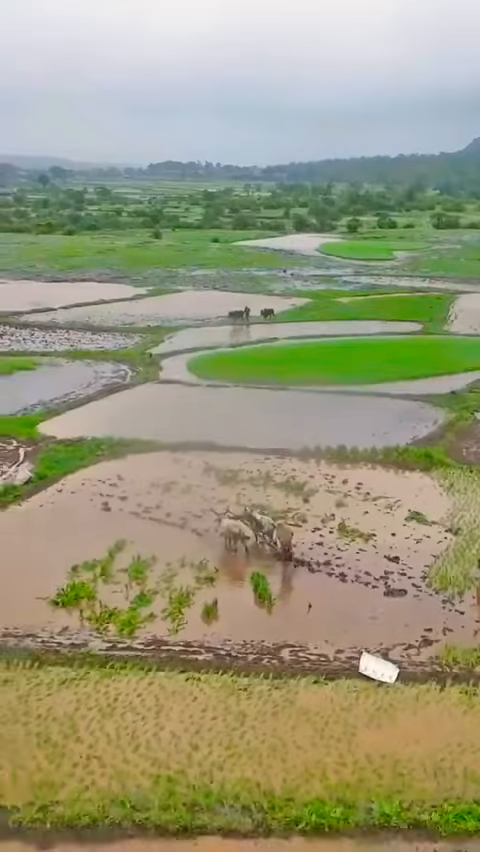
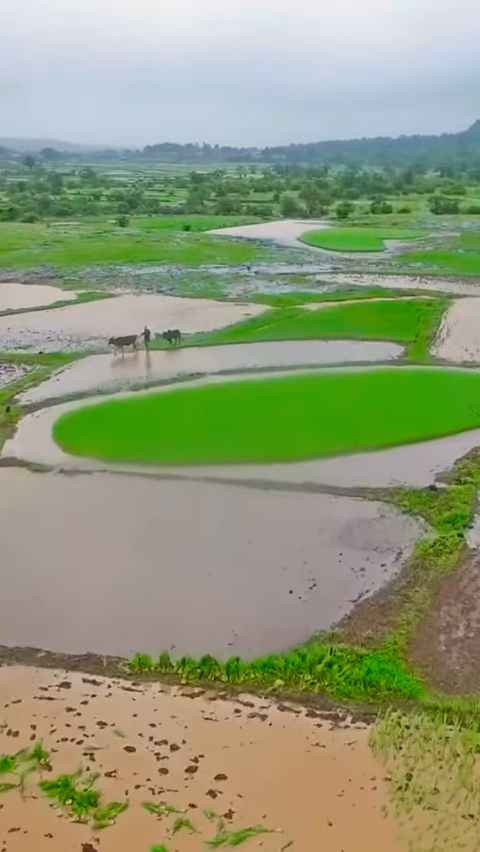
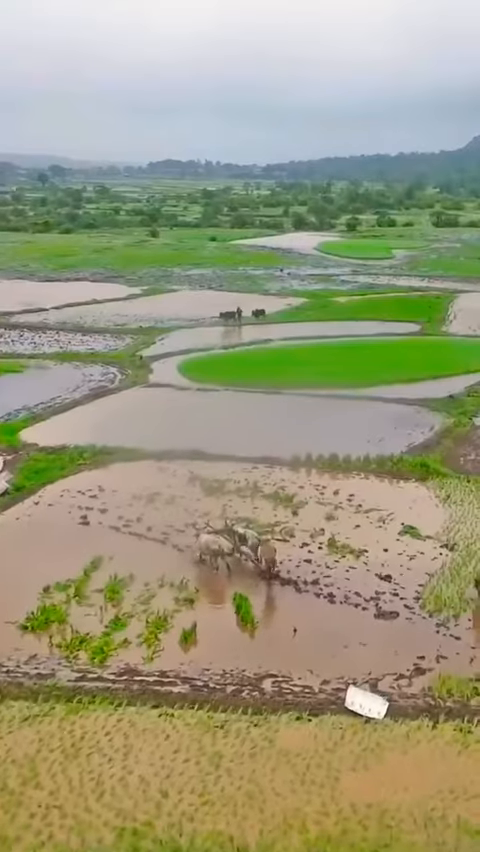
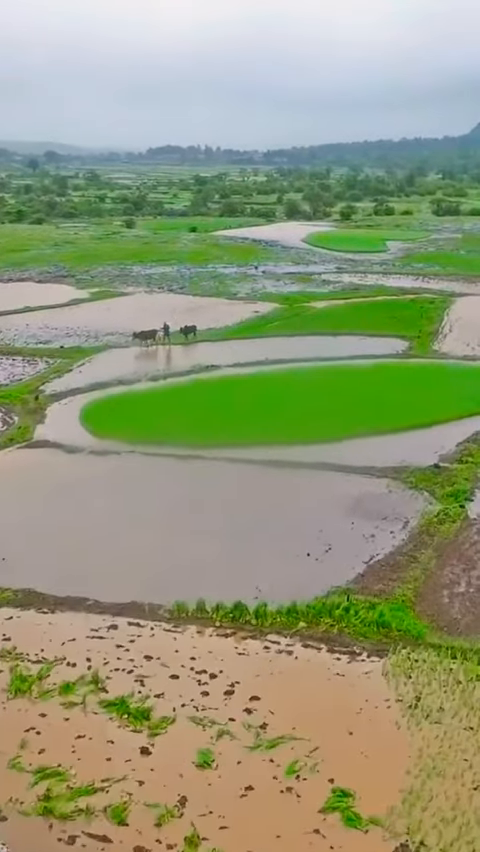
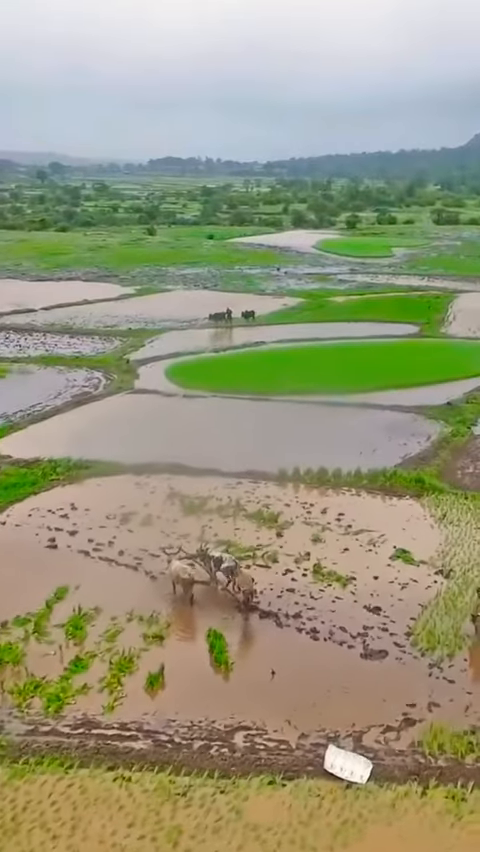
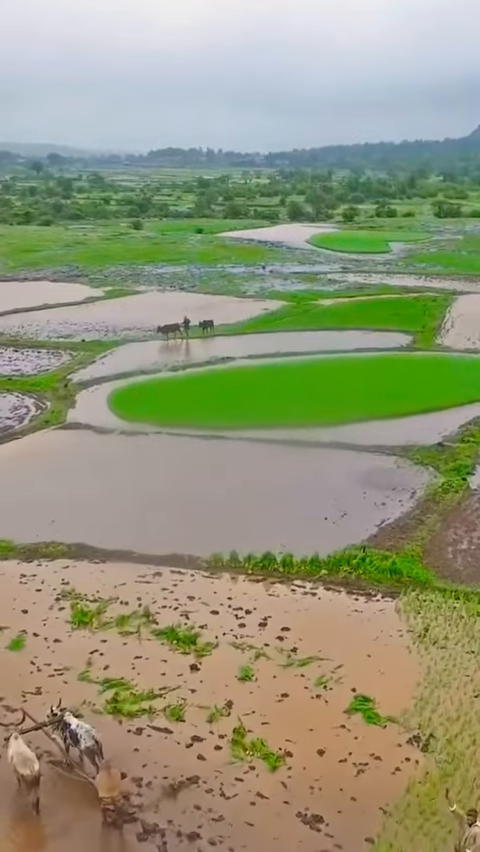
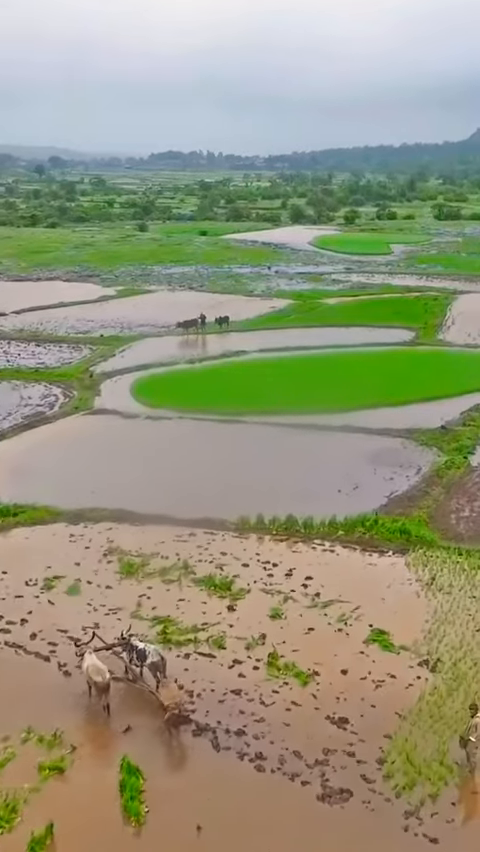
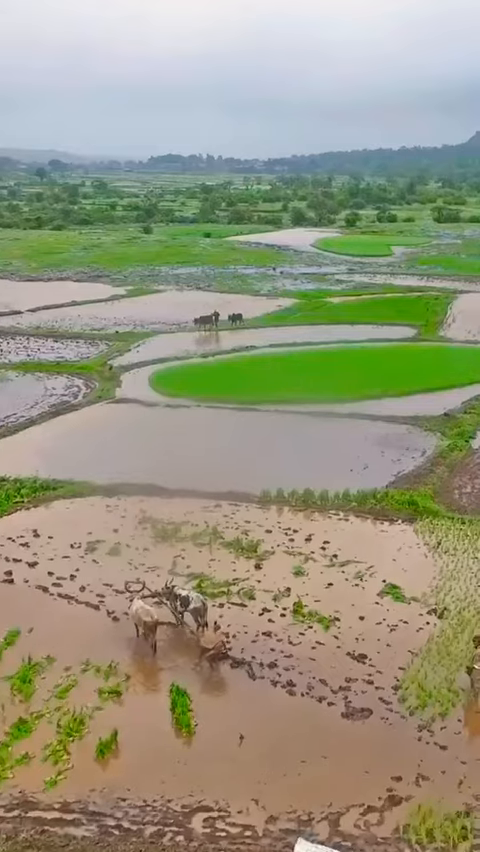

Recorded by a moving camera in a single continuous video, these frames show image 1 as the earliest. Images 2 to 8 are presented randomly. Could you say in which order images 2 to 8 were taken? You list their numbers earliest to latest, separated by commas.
3, 5, 8, 7, 6, 4, 2
